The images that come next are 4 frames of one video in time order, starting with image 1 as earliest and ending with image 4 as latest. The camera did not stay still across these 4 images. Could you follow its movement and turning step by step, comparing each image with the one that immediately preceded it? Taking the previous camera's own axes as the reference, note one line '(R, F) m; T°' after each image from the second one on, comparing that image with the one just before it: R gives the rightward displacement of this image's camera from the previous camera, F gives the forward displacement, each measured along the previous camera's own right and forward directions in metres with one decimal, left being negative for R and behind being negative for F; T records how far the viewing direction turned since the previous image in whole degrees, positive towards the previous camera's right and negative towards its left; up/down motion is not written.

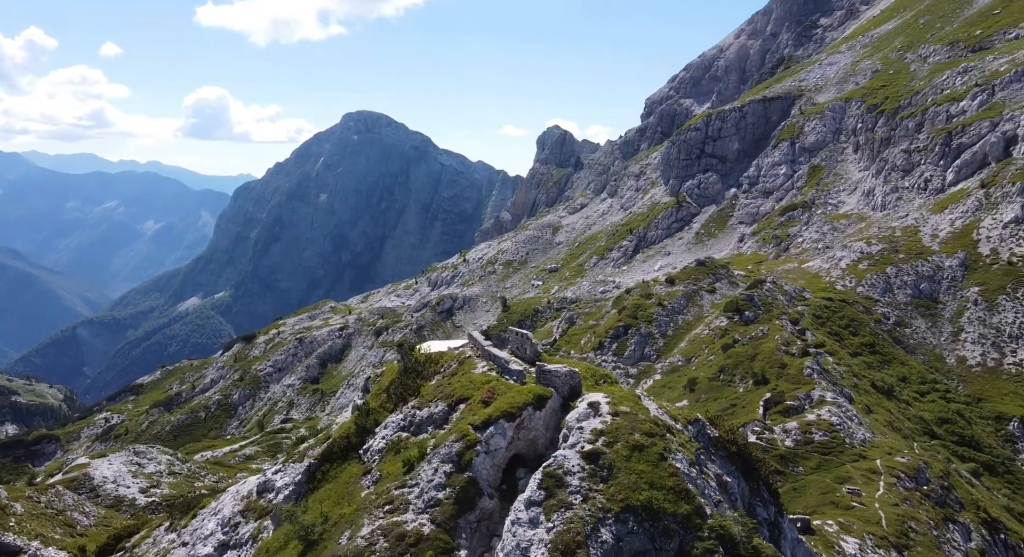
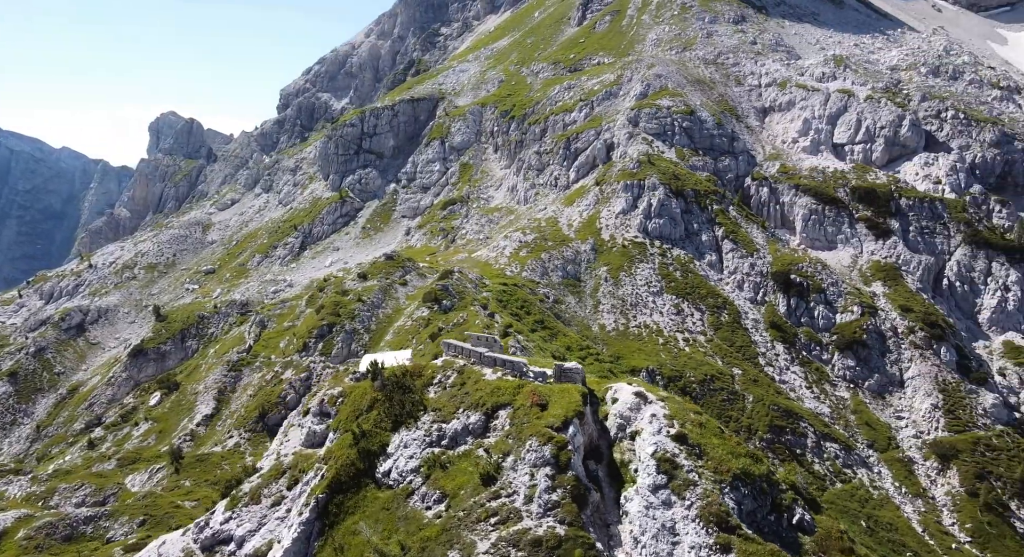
(-38.1, +9.5) m; +34°
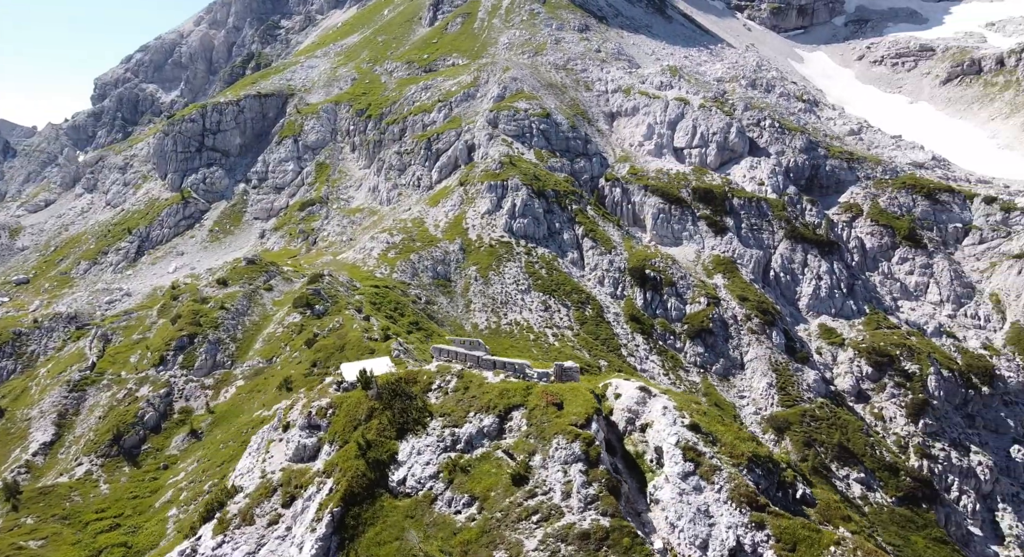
(-16.5, +1.4) m; +14°
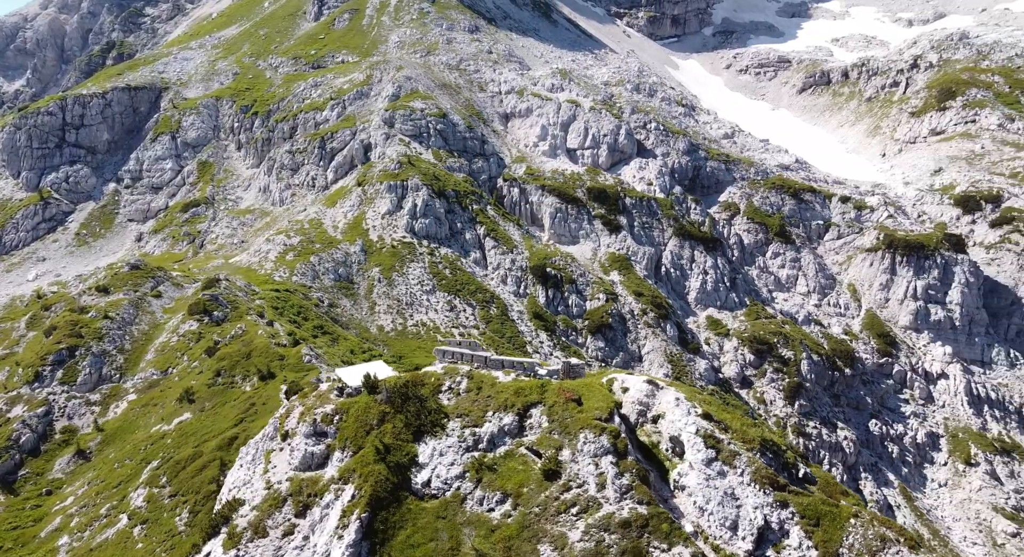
(-13.0, +2.0) m; +11°
